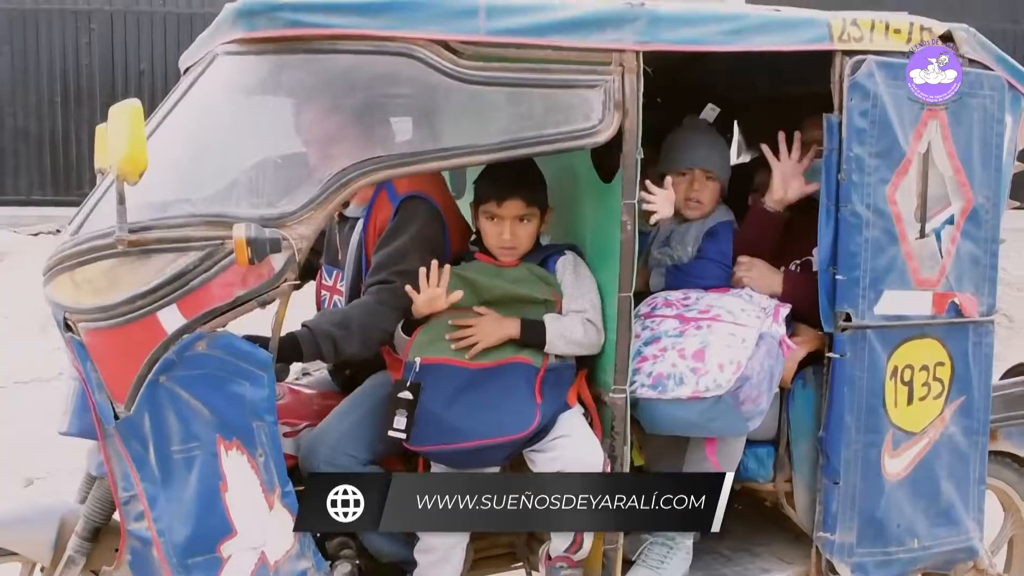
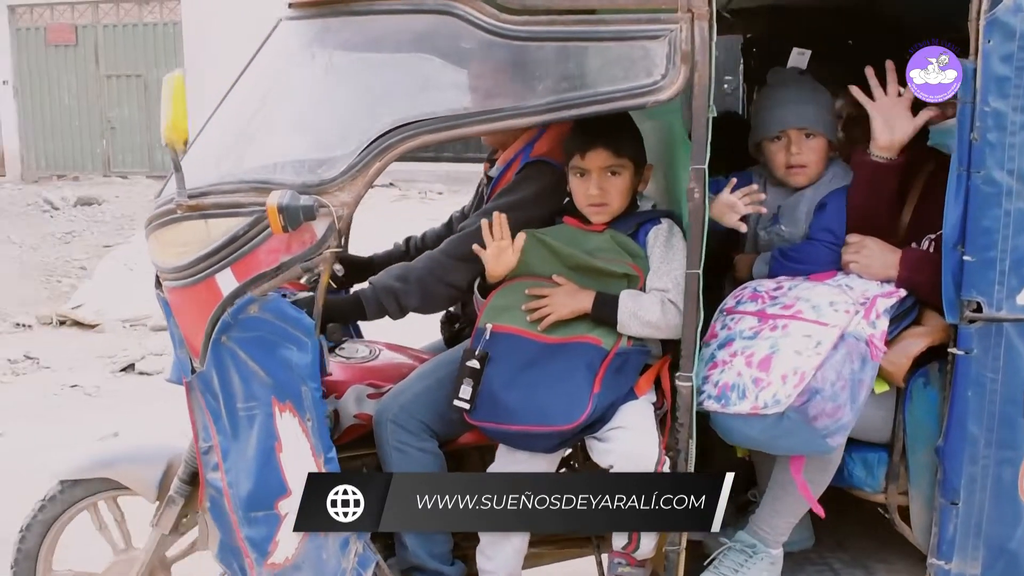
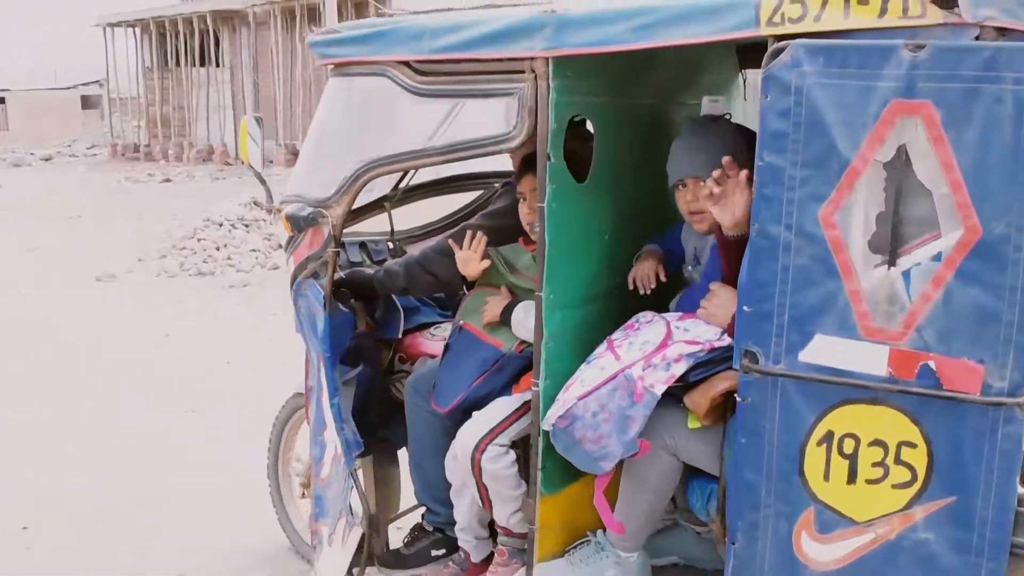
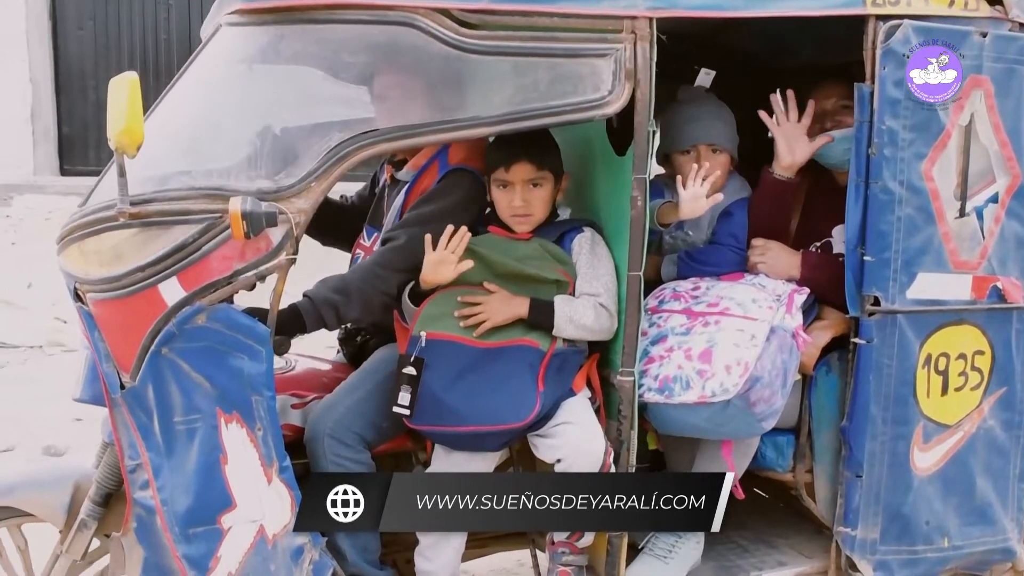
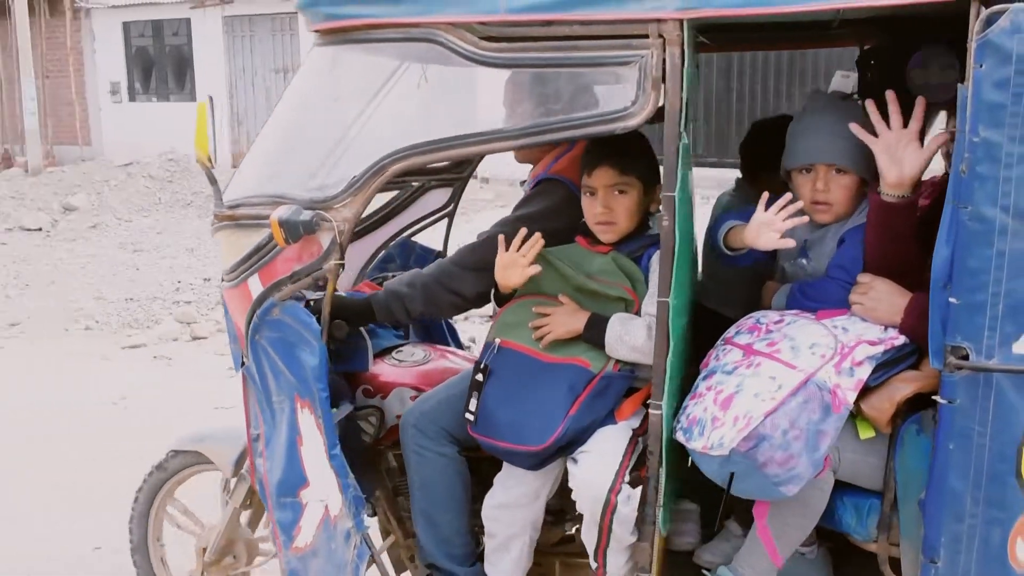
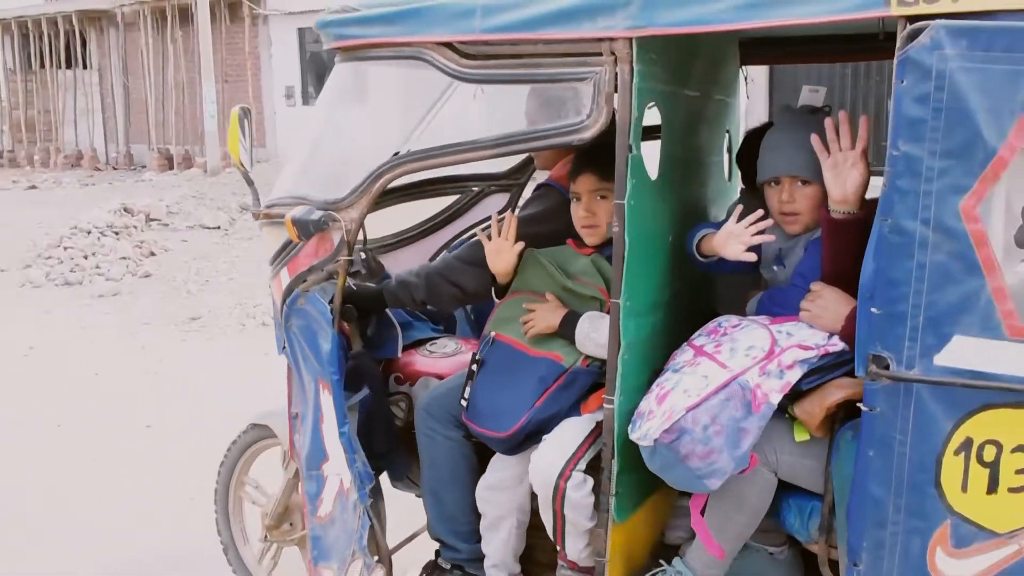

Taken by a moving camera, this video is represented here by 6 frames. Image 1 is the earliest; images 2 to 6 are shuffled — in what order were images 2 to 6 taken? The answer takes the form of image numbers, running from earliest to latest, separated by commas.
4, 2, 5, 6, 3
